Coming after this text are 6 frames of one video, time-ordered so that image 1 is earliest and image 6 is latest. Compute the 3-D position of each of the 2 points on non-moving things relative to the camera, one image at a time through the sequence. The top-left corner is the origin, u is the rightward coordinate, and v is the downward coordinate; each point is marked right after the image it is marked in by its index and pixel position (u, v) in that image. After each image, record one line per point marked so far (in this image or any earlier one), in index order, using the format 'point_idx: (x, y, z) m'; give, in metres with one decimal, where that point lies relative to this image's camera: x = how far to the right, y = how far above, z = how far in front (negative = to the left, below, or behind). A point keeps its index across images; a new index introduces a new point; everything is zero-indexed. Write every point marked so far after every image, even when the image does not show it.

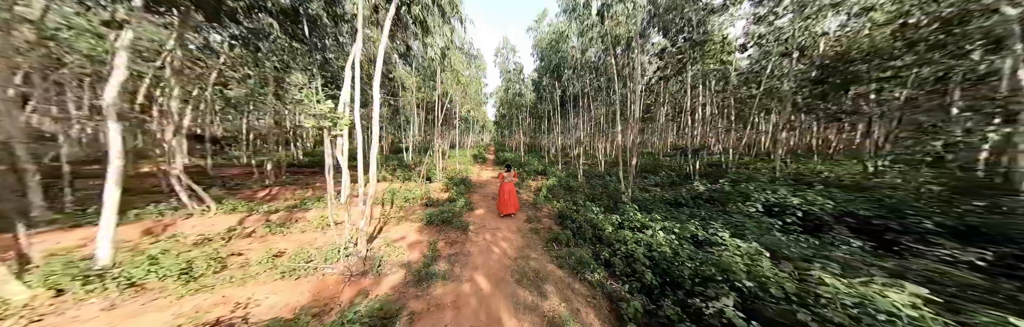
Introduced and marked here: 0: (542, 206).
0: (+1.3, -2.0, +8.2) m
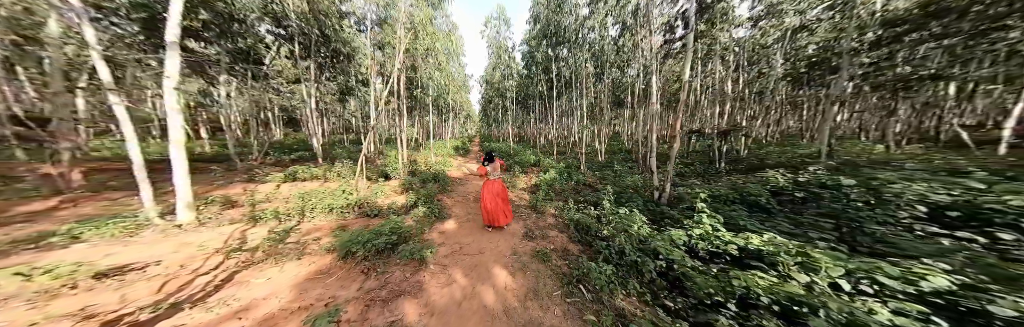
0: (+0.9, -1.6, +5.8) m
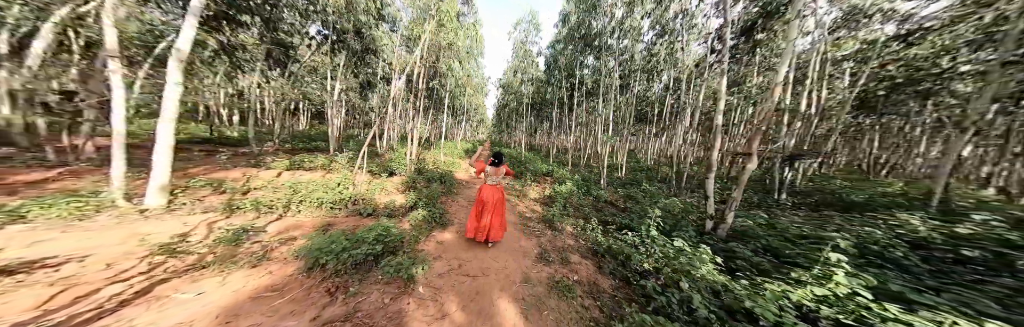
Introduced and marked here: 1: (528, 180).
0: (+1.2, -1.8, +4.9) m
1: (+0.6, -1.2, +10.3) m
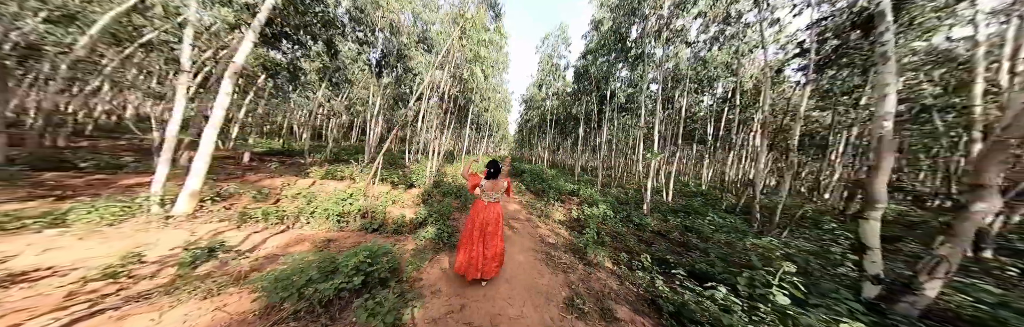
0: (+1.7, -2.0, +3.7) m
1: (+2.0, -1.8, +9.2) m
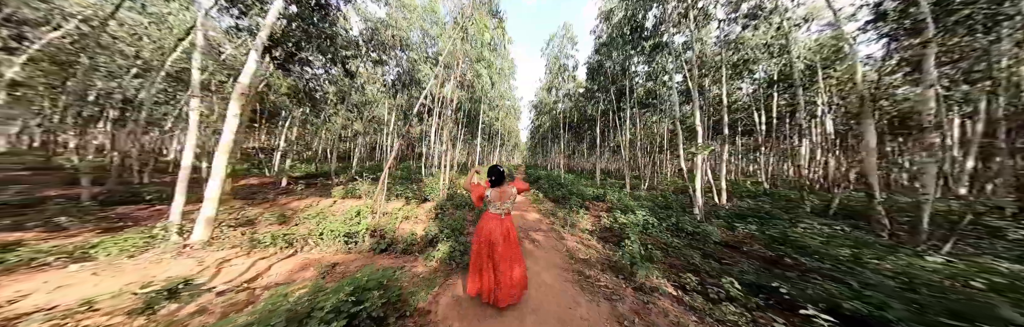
0: (+2.1, -1.9, +2.9) m
1: (+2.9, -1.9, +8.2) m
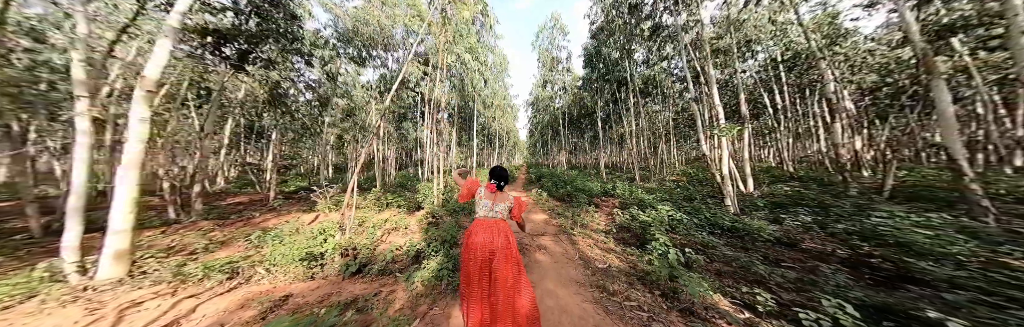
0: (+2.1, -1.6, +2.1) m
1: (+3.0, -1.6, +7.4) m
